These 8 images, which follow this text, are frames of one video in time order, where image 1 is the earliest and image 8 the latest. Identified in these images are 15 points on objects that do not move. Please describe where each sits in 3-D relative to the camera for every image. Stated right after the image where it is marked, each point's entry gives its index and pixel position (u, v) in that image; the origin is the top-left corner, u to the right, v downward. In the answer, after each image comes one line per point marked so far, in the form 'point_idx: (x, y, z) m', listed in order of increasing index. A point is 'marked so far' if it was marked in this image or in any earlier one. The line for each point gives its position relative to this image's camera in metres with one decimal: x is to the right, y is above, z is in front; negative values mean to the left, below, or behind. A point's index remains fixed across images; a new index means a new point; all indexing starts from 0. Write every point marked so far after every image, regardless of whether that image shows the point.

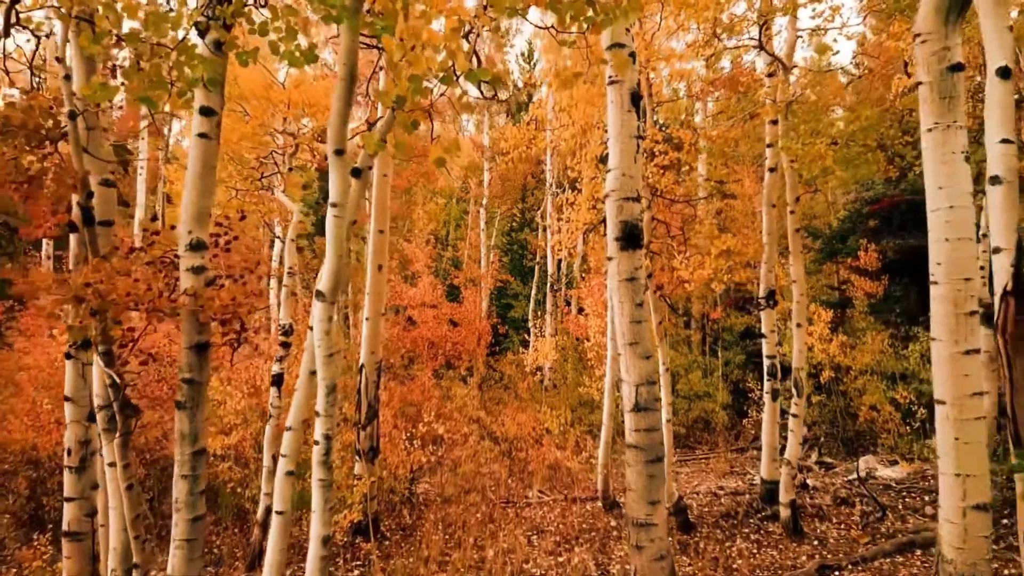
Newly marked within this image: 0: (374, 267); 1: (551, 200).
0: (-1.1, +0.2, +9.1) m
1: (+0.6, +1.5, +18.7) m
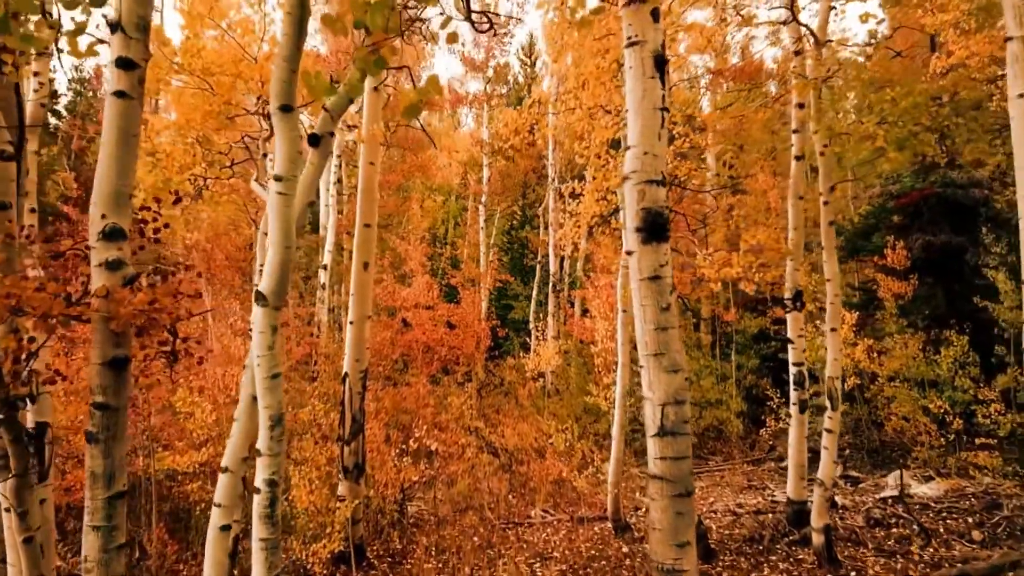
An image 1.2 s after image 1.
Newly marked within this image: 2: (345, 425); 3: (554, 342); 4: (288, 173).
0: (-1.1, +0.2, +8.2) m
1: (+0.7, +1.5, +17.8) m
2: (-1.3, -1.0, +8.2) m
3: (+0.6, -0.7, +14.0) m
4: (-0.7, +0.3, +3.1) m
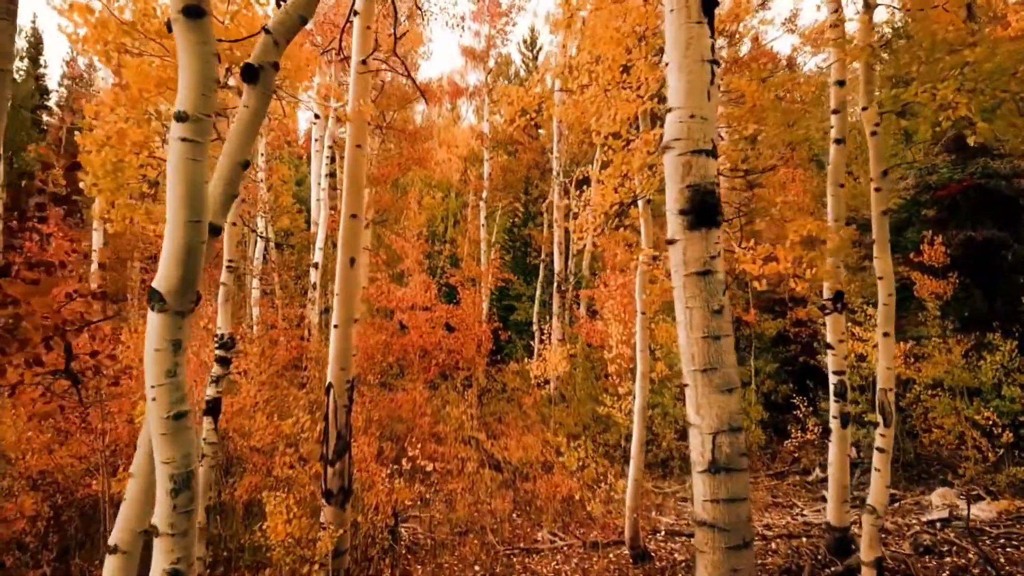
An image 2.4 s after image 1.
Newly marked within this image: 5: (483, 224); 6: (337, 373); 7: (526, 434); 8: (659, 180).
0: (-1.1, +0.2, +7.2) m
1: (+0.7, +1.5, +16.8) m
2: (-1.2, -1.0, +7.2) m
3: (+0.6, -0.7, +13.0) m
4: (-0.6, +0.3, +2.1) m
5: (-0.5, +1.1, +18.1) m
6: (-1.2, -0.6, +7.1) m
7: (+0.2, -1.6, +12.1) m
8: (+1.0, +0.7, +7.2) m
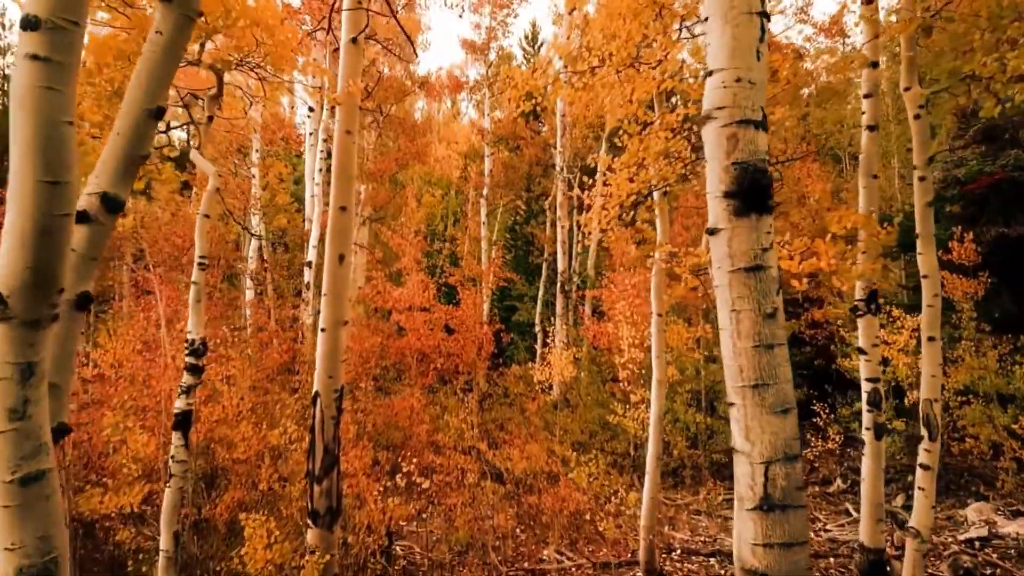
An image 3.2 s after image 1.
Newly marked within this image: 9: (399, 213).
0: (-1.1, +0.2, +6.6) m
1: (+0.7, +1.5, +16.2) m
2: (-1.2, -1.0, +6.5) m
3: (+0.6, -0.7, +12.4) m
4: (-0.6, +0.4, +1.5) m
5: (-0.5, +1.1, +17.4) m
6: (-1.1, -0.6, +6.5) m
7: (+0.2, -1.6, +11.4) m
8: (+1.0, +0.7, +6.6) m
9: (-1.7, +1.1, +16.5) m
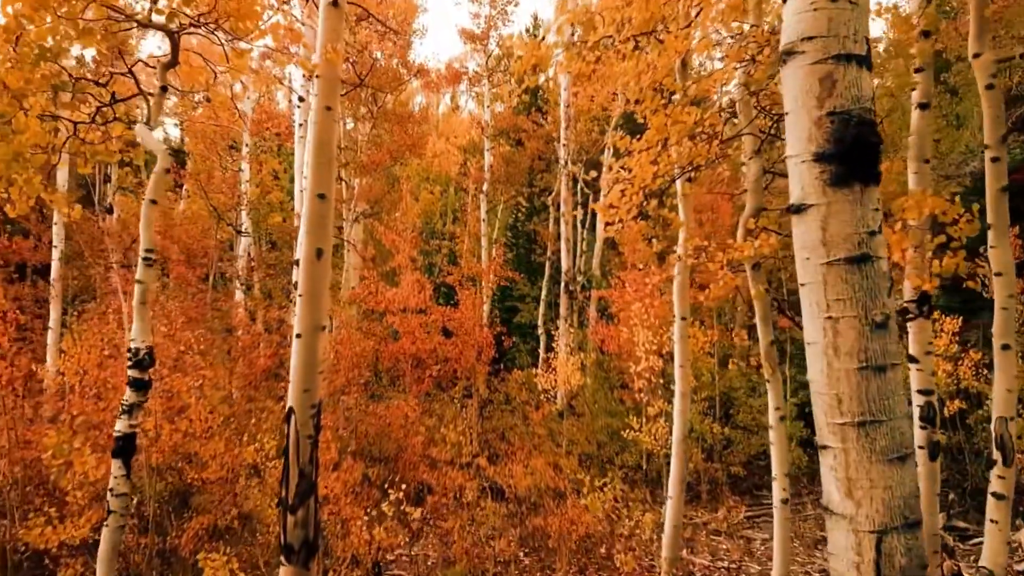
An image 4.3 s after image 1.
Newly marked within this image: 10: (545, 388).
0: (-1.1, +0.2, +5.7) m
1: (+0.7, +1.5, +15.3) m
2: (-1.2, -1.0, +5.6) m
3: (+0.6, -0.7, +11.5) m
4: (-0.6, +0.4, +0.6) m
5: (-0.4, +1.1, +16.5) m
6: (-1.1, -0.6, +5.6) m
7: (+0.2, -1.6, +10.6) m
8: (+1.0, +0.7, +5.7) m
9: (-1.7, +1.1, +15.6) m
10: (+0.4, -1.1, +12.3) m
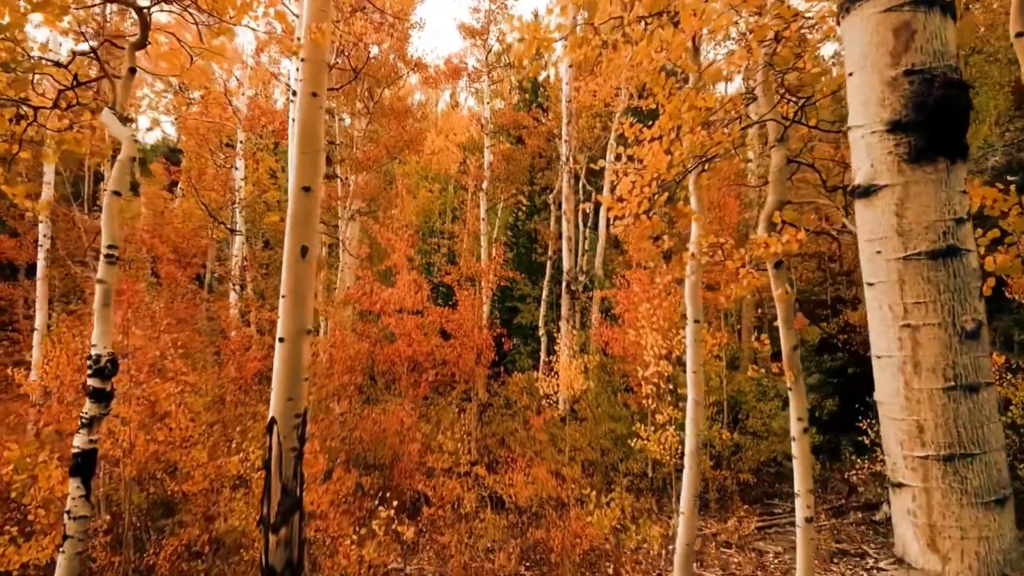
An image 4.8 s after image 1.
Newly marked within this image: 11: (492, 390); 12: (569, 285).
0: (-1.1, +0.2, +5.3) m
1: (+0.8, +1.5, +14.9) m
2: (-1.2, -1.0, +5.2) m
3: (+0.6, -0.7, +11.1) m
4: (-0.6, +0.4, +0.2) m
5: (-0.4, +1.1, +16.1) m
6: (-1.1, -0.6, +5.2) m
7: (+0.2, -1.6, +10.1) m
8: (+1.1, +0.7, +5.2) m
9: (-1.7, +1.1, +15.2) m
10: (+0.4, -1.1, +11.8) m
11: (-0.3, -1.3, +13.4) m
12: (+0.7, 0.0, +12.7) m
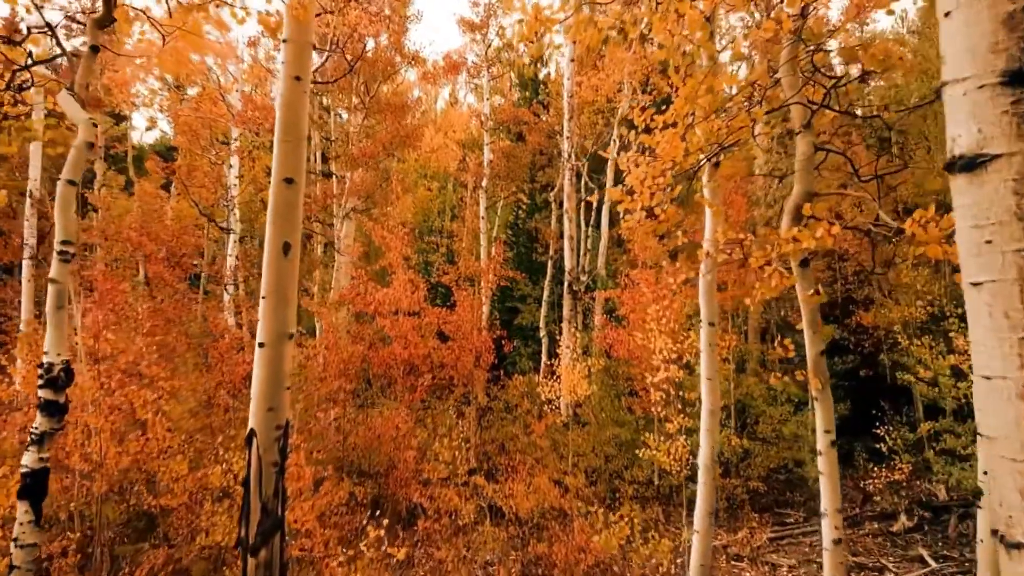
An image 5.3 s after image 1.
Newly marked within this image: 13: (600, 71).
0: (-1.0, +0.2, +4.8) m
1: (+0.8, +1.5, +14.4) m
2: (-1.2, -1.0, +4.8) m
3: (+0.7, -0.7, +10.6) m
4: (-0.6, +0.4, -0.3) m
5: (-0.4, +1.1, +15.6) m
6: (-1.1, -0.6, +4.7) m
7: (+0.2, -1.6, +9.7) m
8: (+1.1, +0.7, +4.8) m
9: (-1.7, +1.1, +14.7) m
10: (+0.4, -1.1, +11.4) m
11: (-0.2, -1.3, +12.9) m
12: (+0.7, 0.0, +12.3) m
13: (+1.3, +3.1, +15.6) m
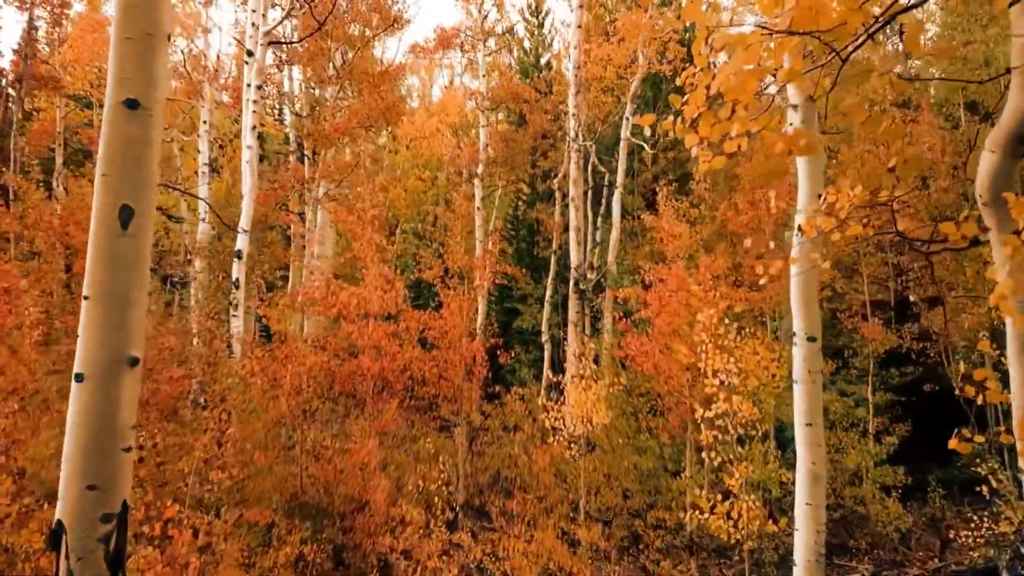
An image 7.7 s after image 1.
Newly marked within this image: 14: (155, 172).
0: (-1.1, +0.2, +2.8) m
1: (+0.7, +1.5, +12.4) m
2: (-1.2, -1.0, +2.8) m
3: (+0.6, -0.7, +8.7) m
4: (-0.6, +0.4, -2.2) m
5: (-0.4, +1.1, +13.7) m
6: (-1.1, -0.5, +2.8) m
7: (+0.2, -1.6, +7.7) m
8: (+1.0, +0.7, +2.8) m
9: (-1.7, +1.2, +12.8) m
10: (+0.4, -1.1, +9.4) m
11: (-0.3, -1.2, +11.0) m
12: (+0.6, +0.1, +10.3) m
13: (+1.2, +3.1, +13.6) m
14: (-1.0, +0.3, +2.9) m
